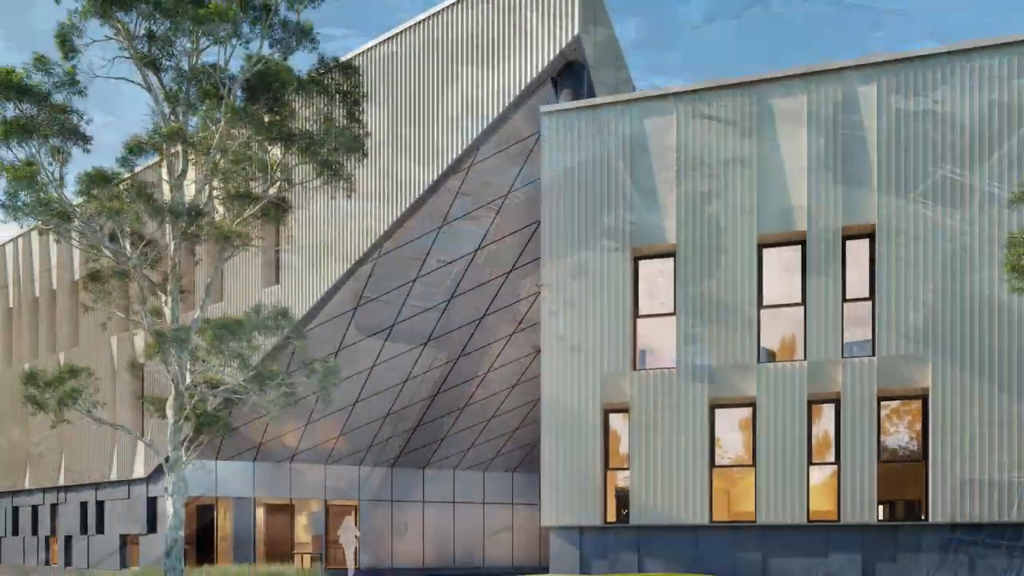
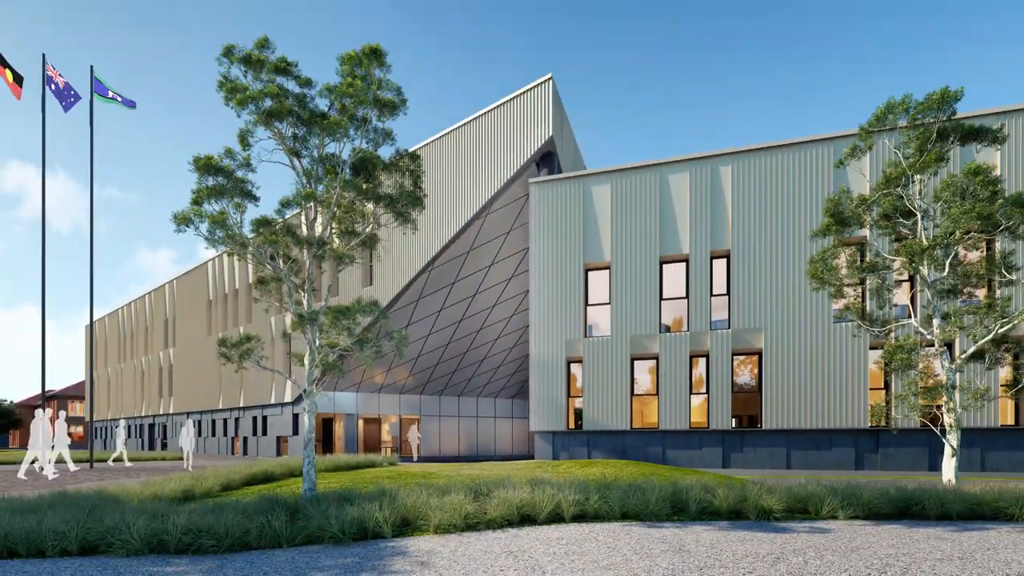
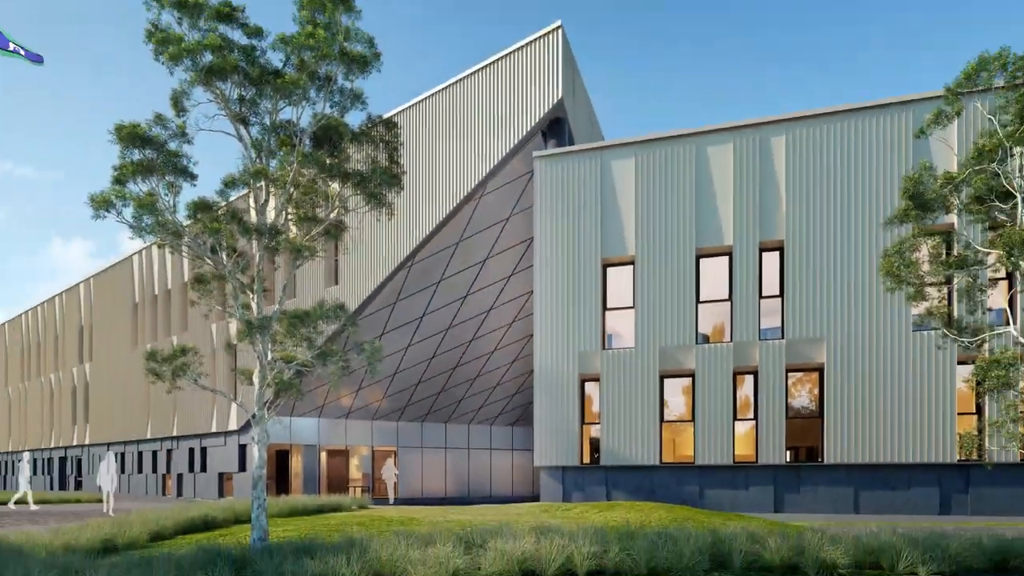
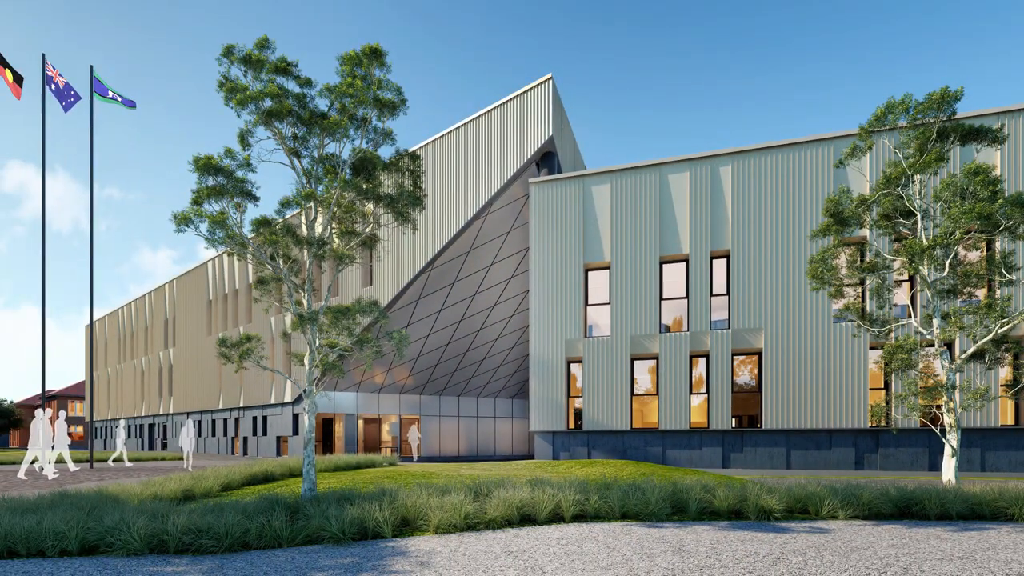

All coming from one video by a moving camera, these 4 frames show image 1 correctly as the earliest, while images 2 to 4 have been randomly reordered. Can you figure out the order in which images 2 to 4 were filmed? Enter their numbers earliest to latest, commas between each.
3, 2, 4
